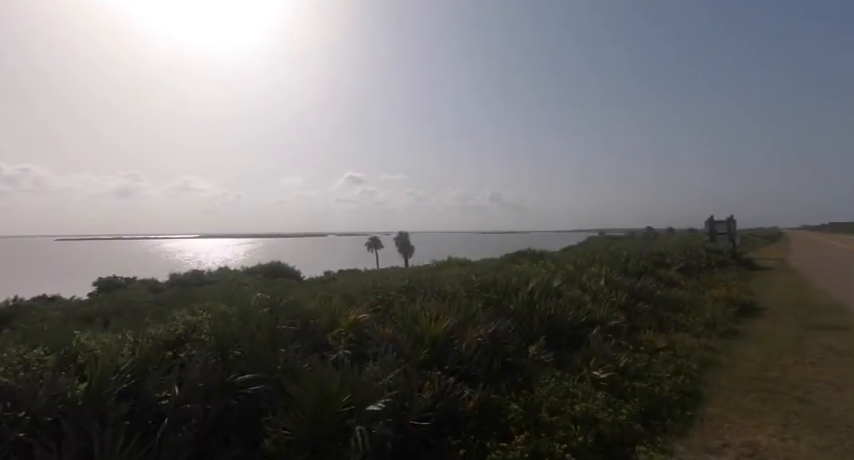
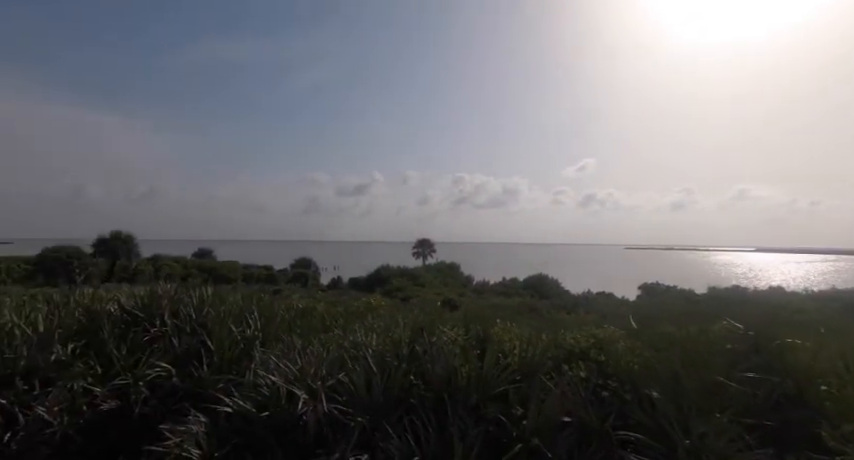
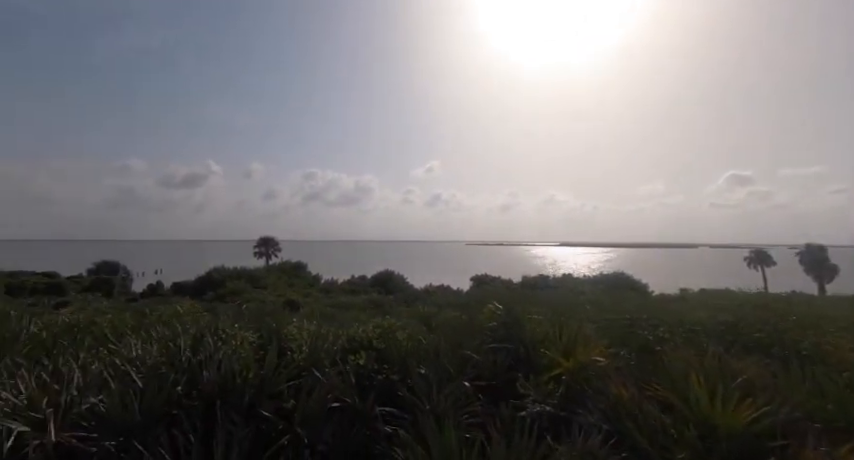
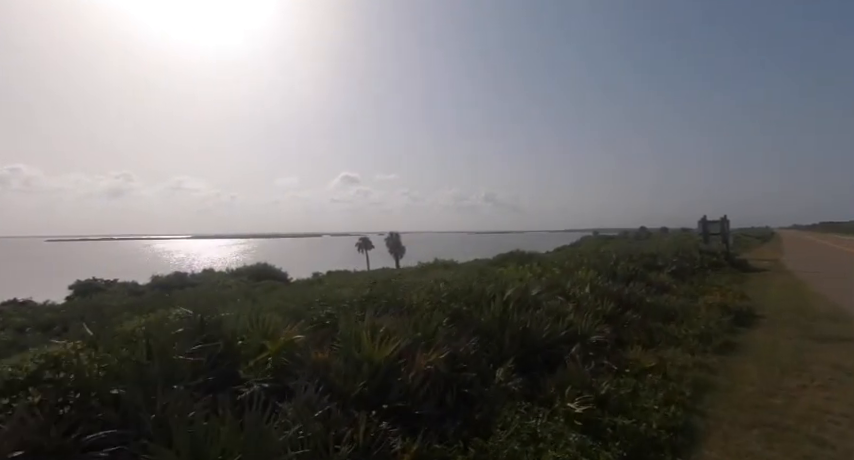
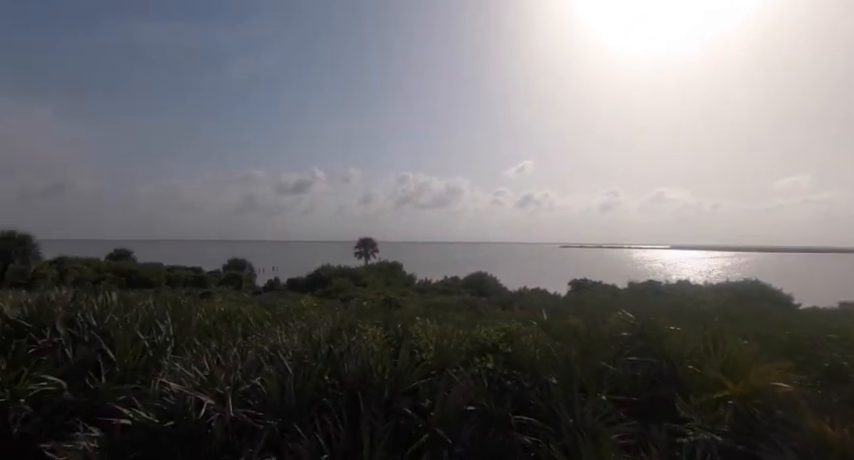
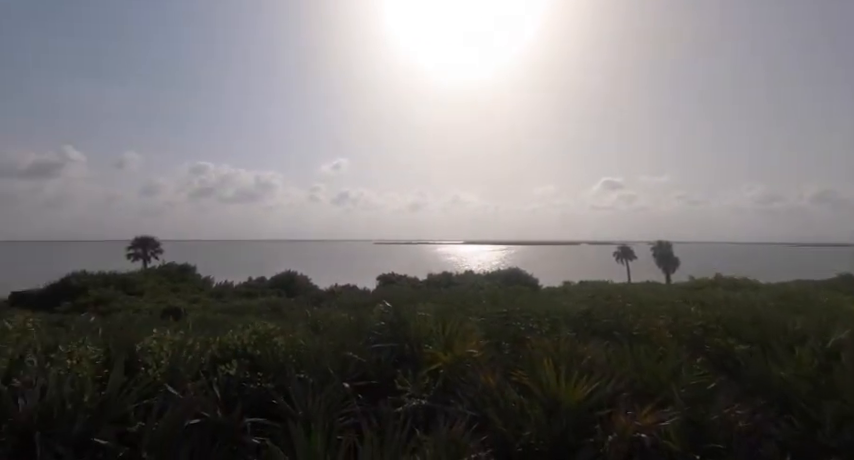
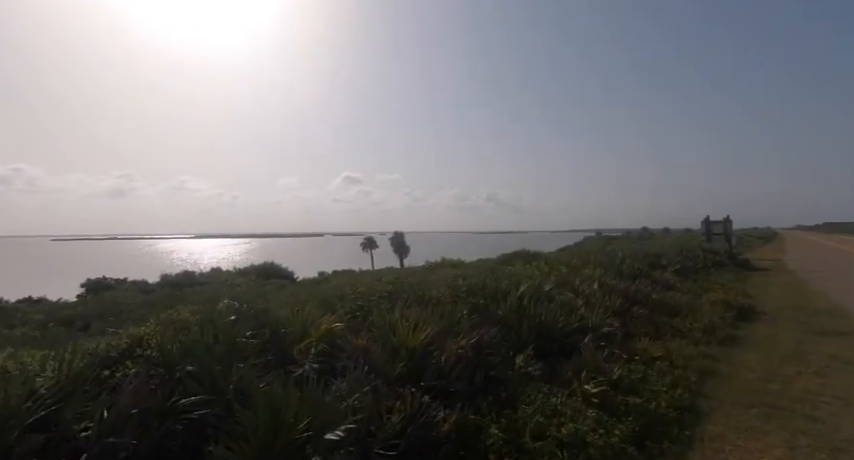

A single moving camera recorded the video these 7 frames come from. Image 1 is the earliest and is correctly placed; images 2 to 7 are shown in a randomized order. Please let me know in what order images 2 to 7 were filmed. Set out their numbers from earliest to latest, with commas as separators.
7, 4, 6, 3, 5, 2
